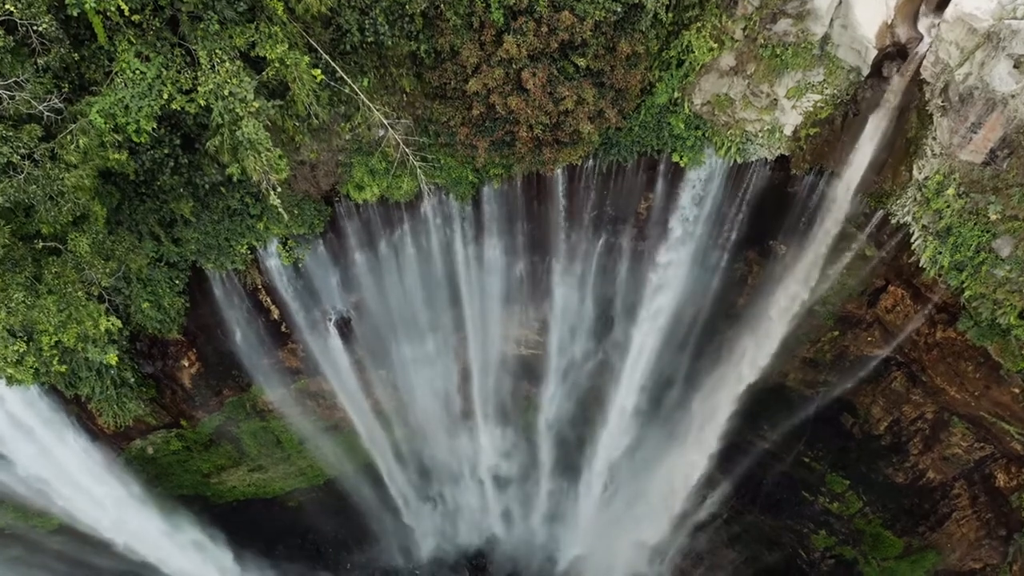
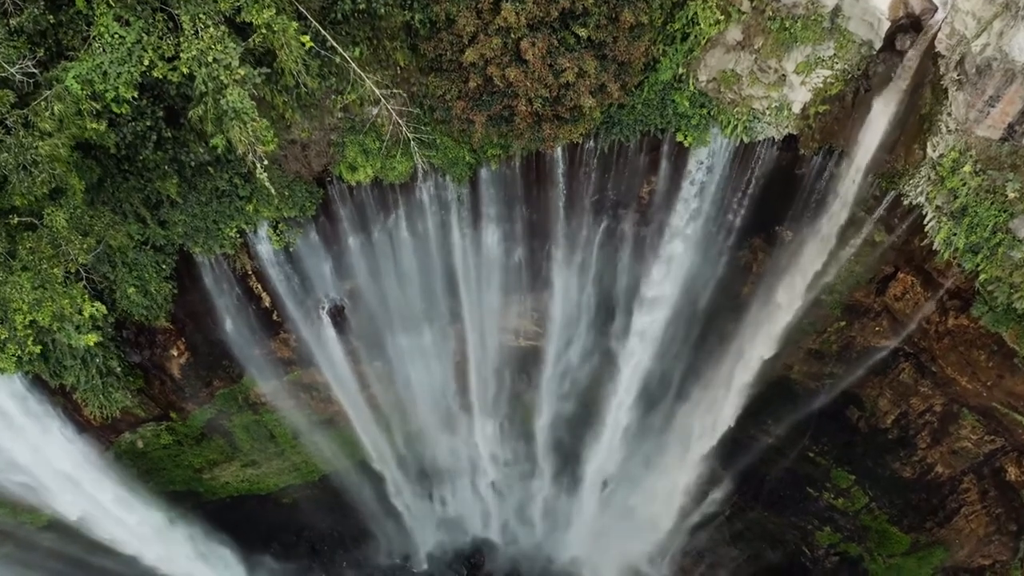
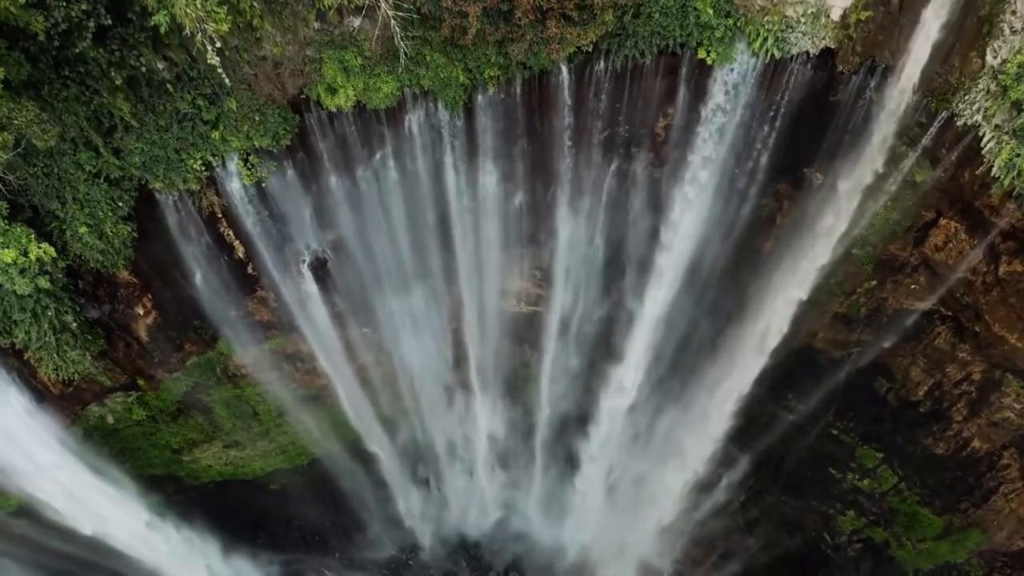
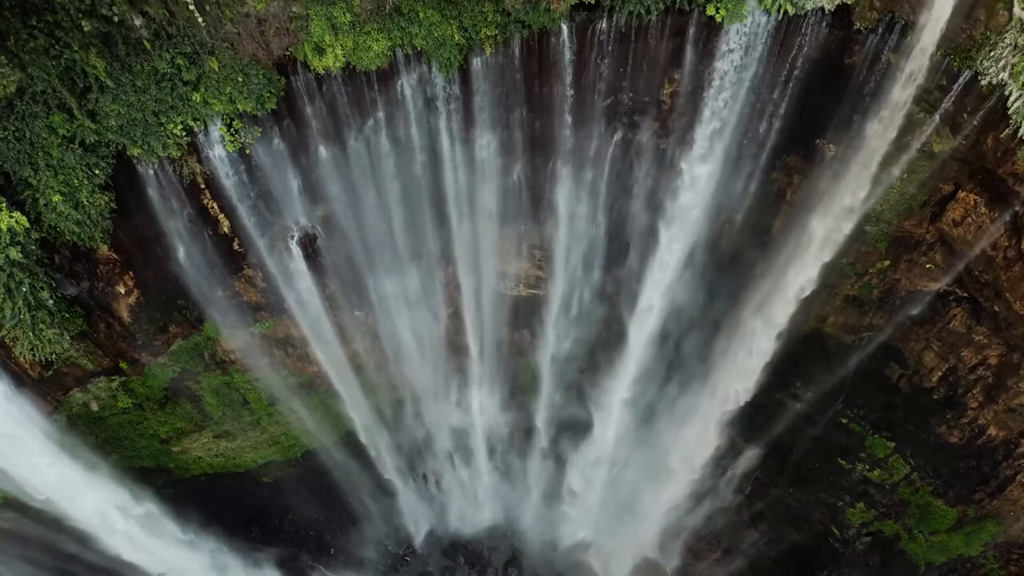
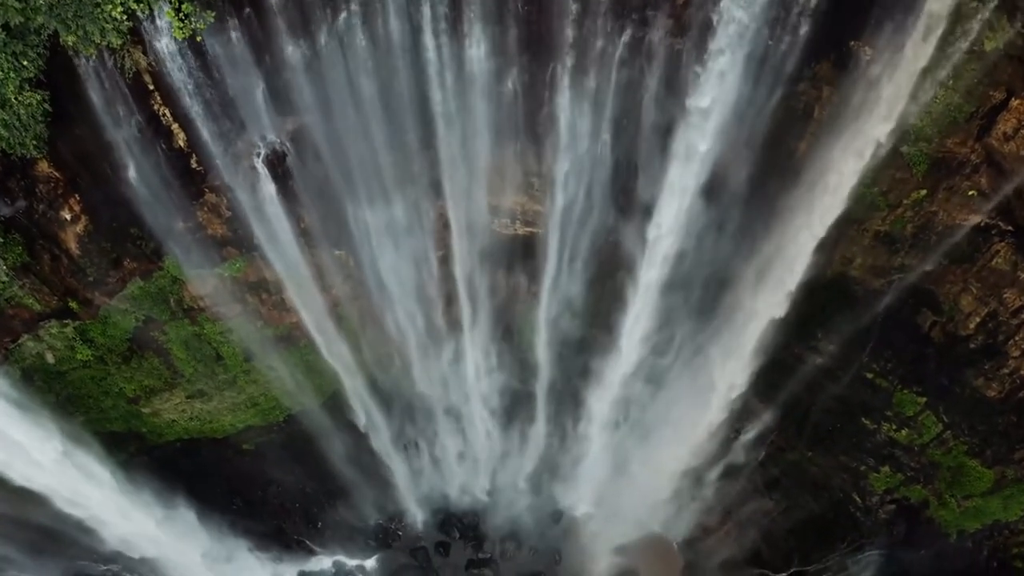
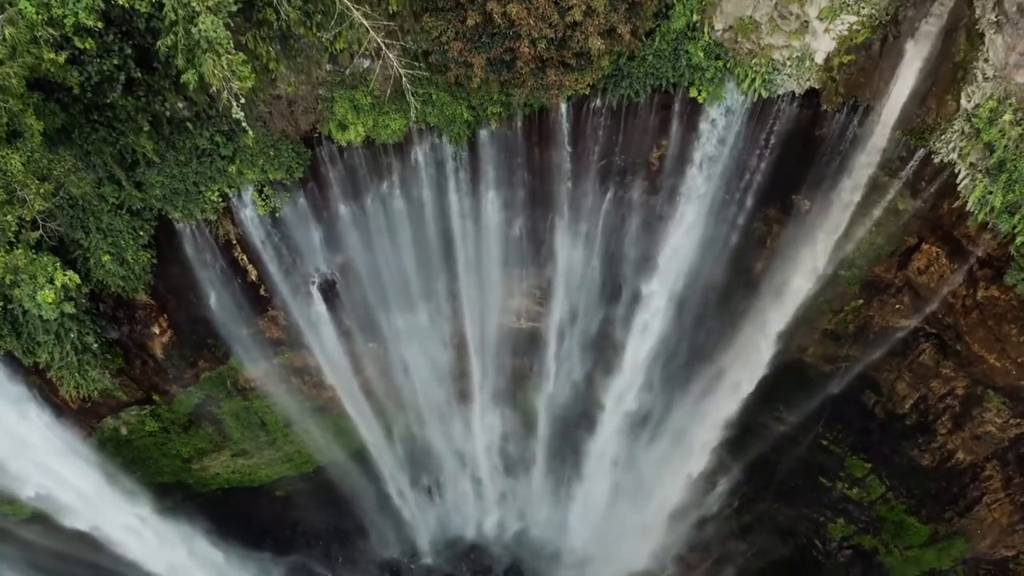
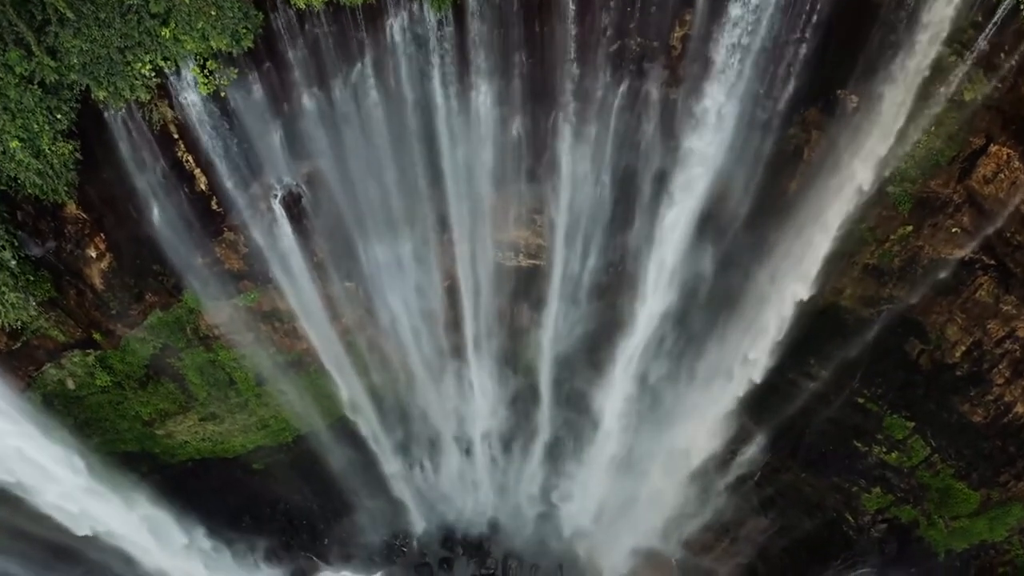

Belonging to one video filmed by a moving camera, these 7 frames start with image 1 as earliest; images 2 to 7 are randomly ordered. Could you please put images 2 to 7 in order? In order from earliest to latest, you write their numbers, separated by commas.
2, 6, 3, 4, 7, 5
